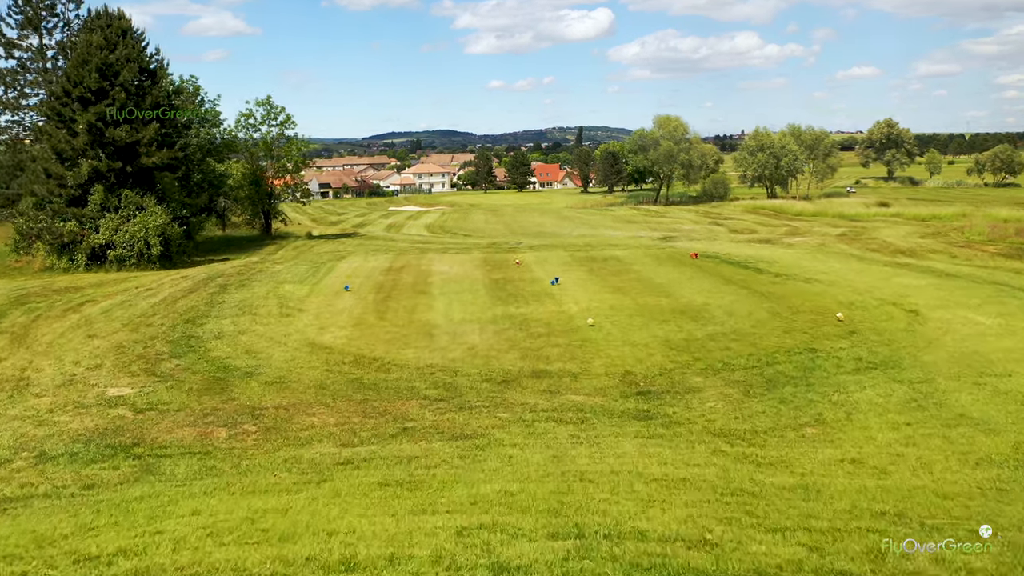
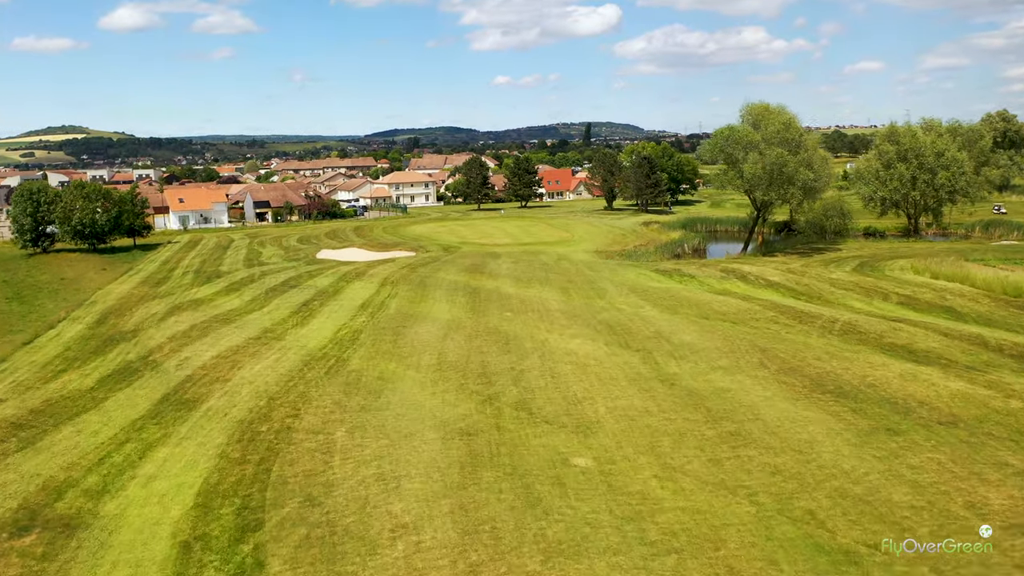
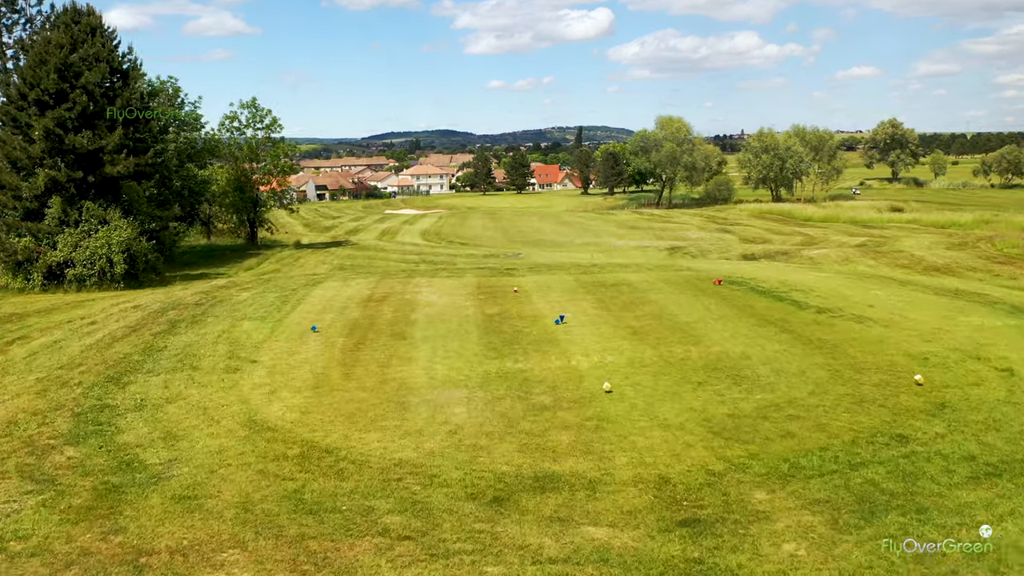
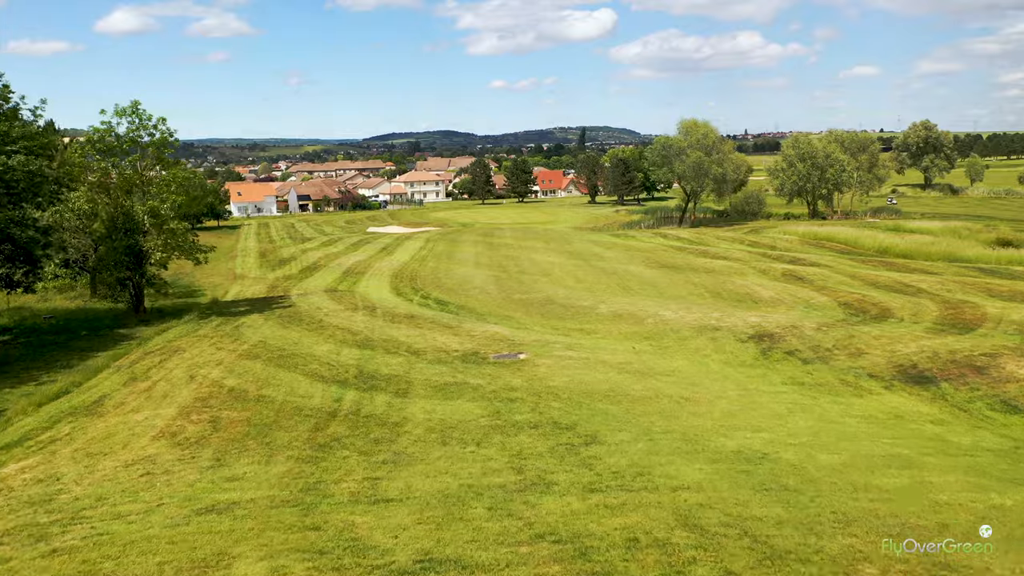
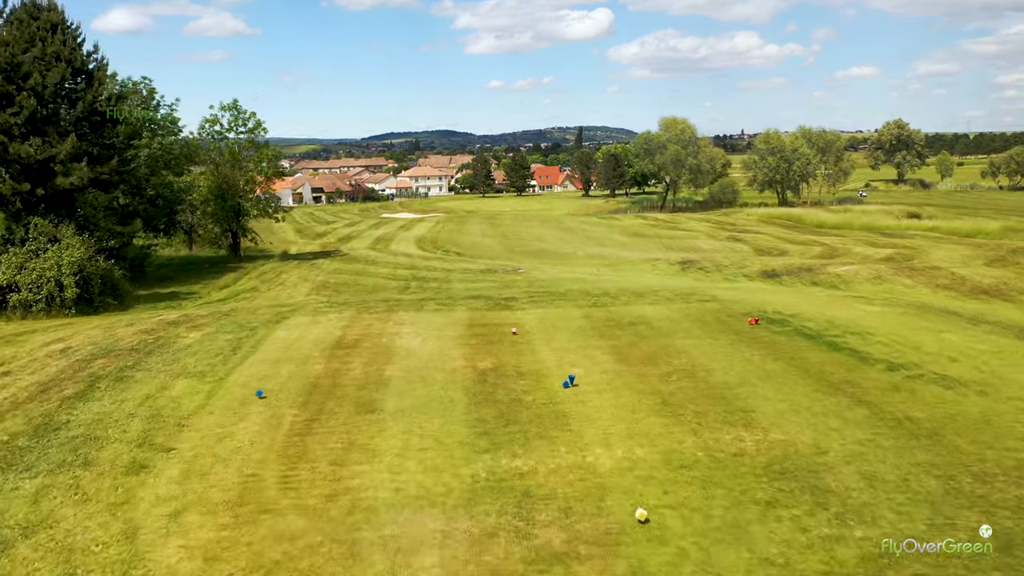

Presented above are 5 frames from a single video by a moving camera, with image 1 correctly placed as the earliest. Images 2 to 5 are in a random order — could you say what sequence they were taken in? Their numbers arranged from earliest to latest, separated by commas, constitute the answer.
3, 5, 4, 2
